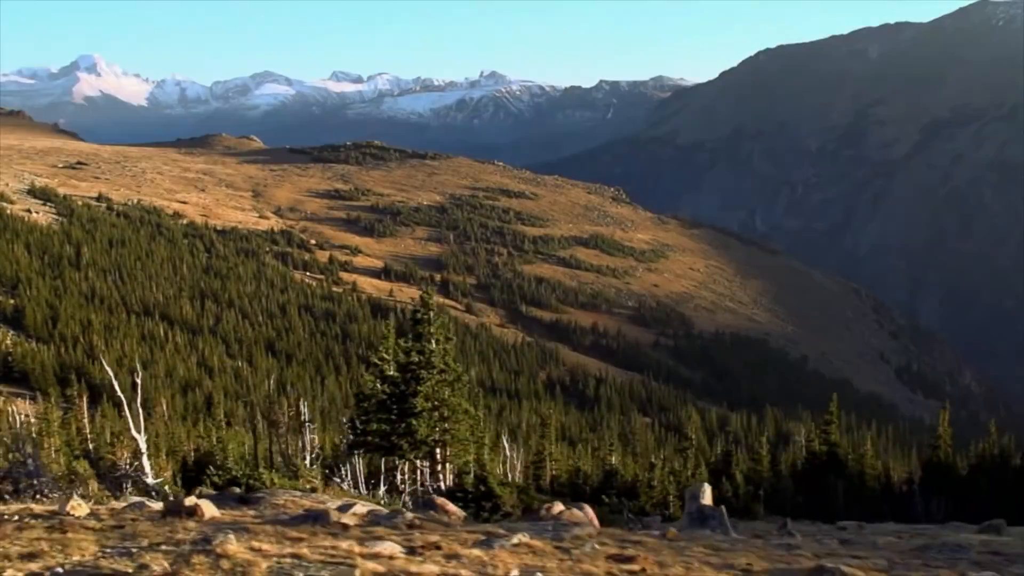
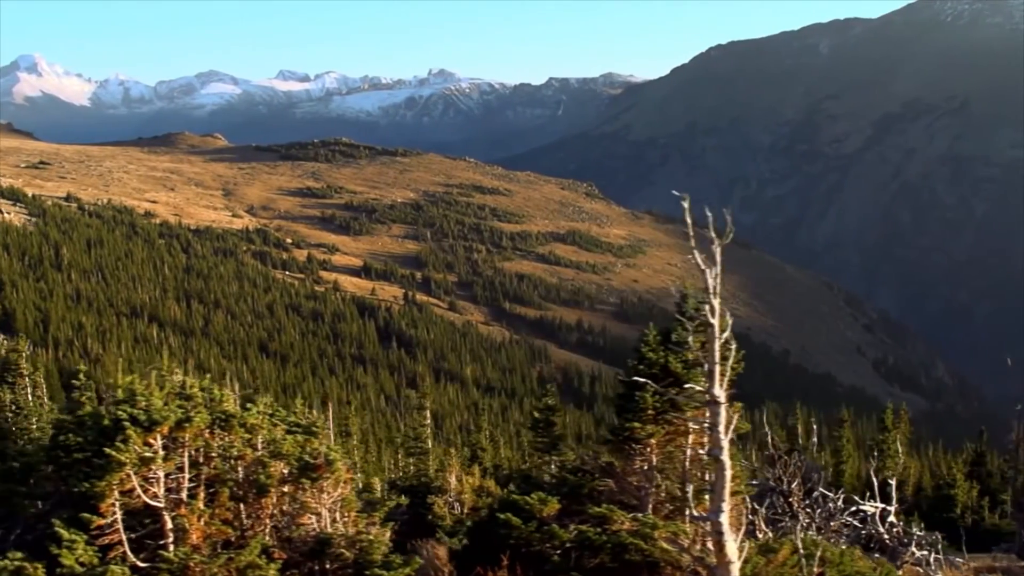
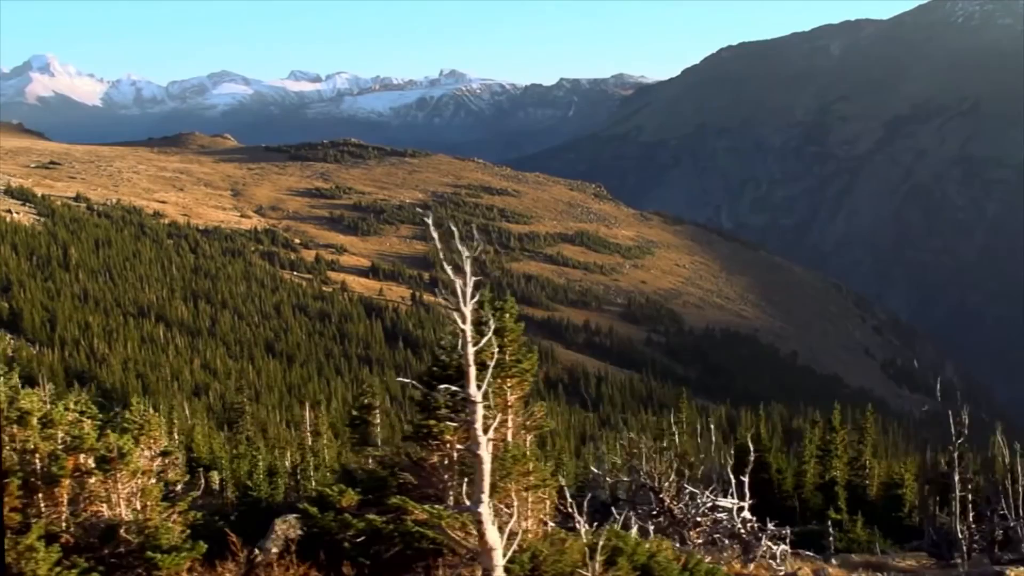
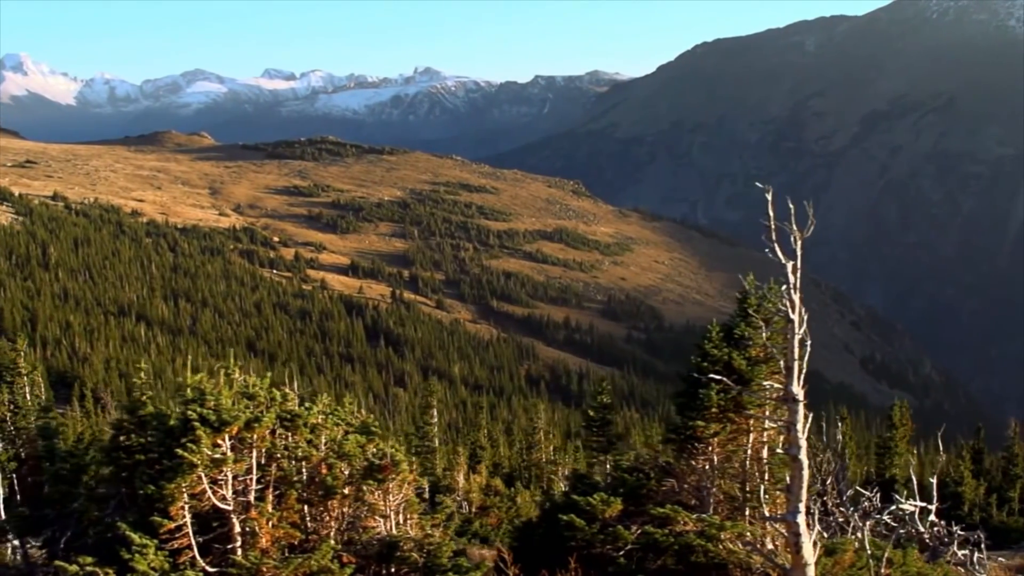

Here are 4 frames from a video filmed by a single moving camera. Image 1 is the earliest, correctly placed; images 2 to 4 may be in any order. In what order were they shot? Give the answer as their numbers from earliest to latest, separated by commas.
3, 2, 4
